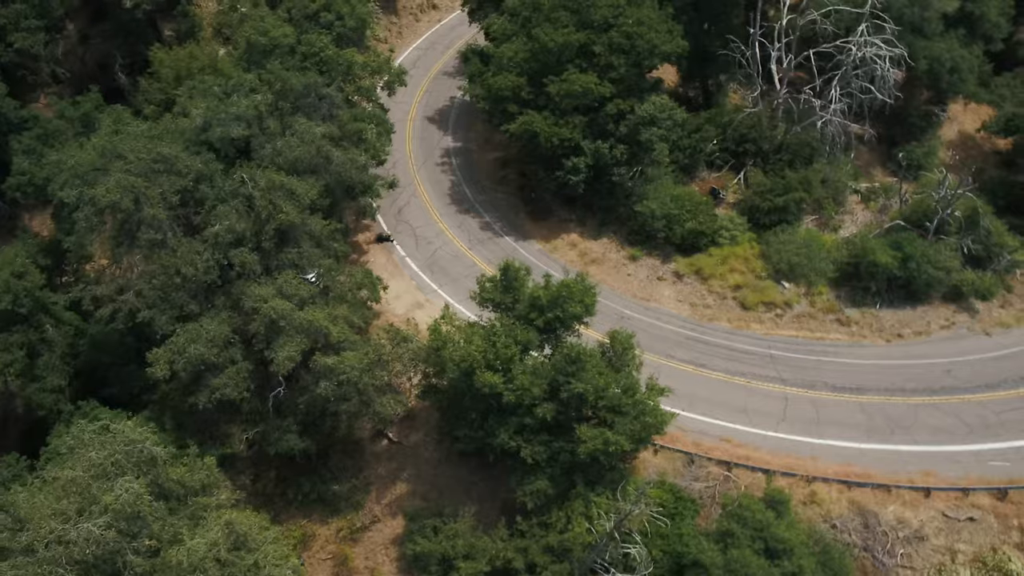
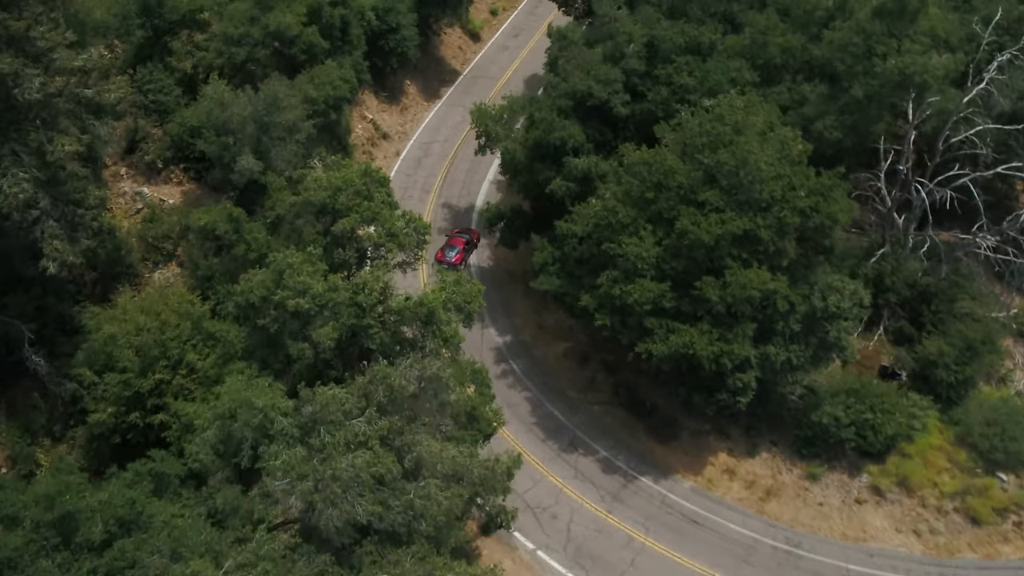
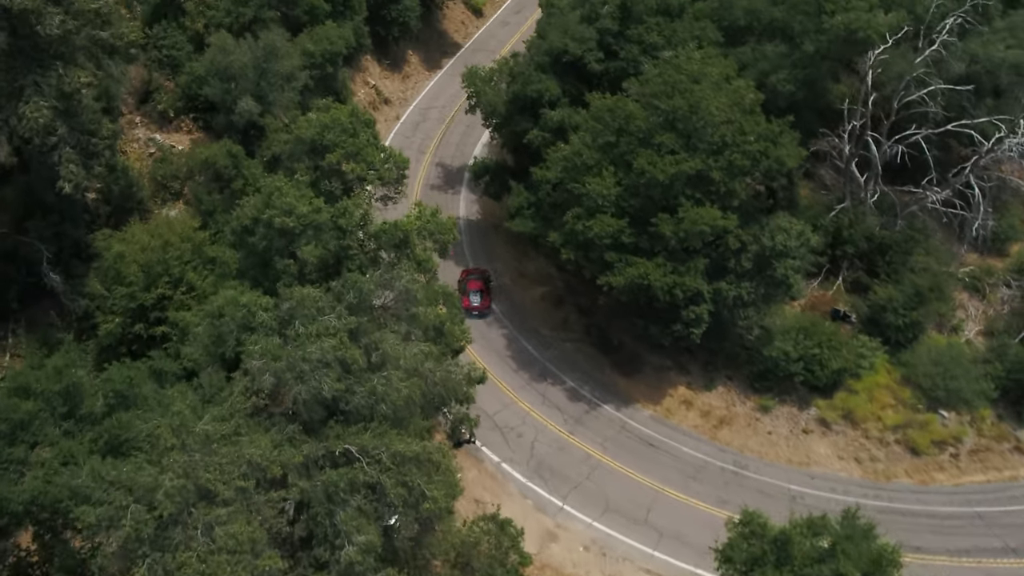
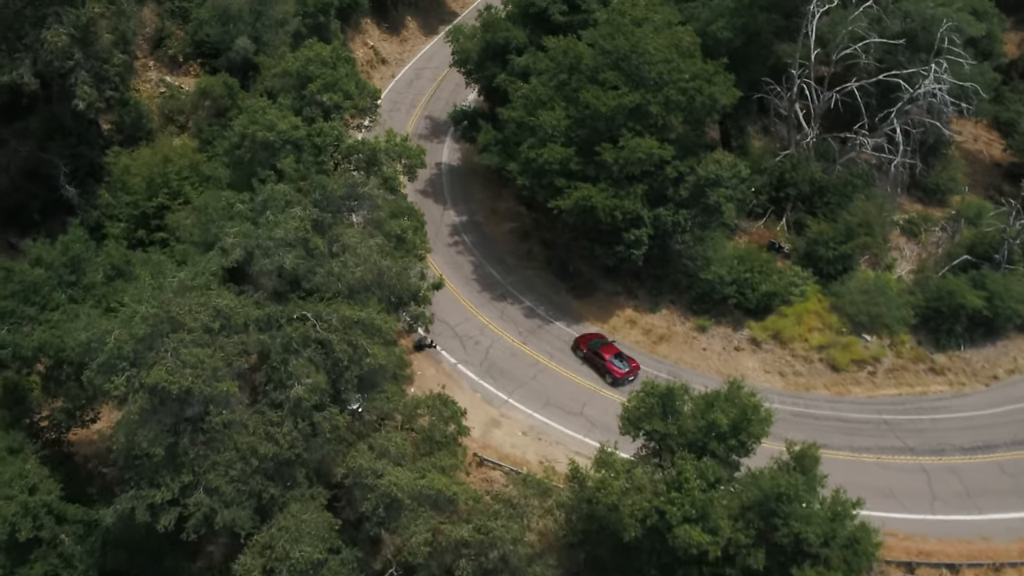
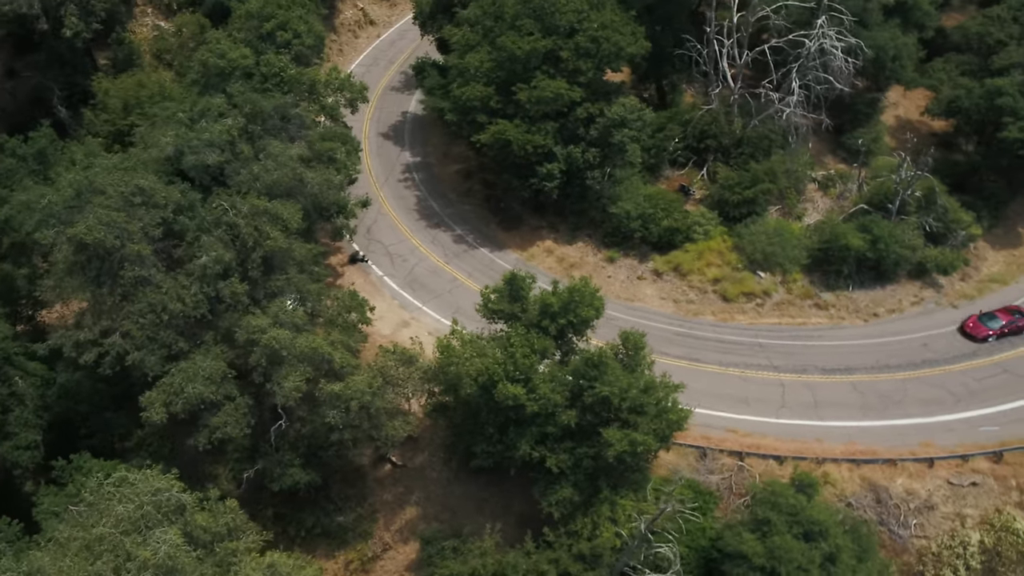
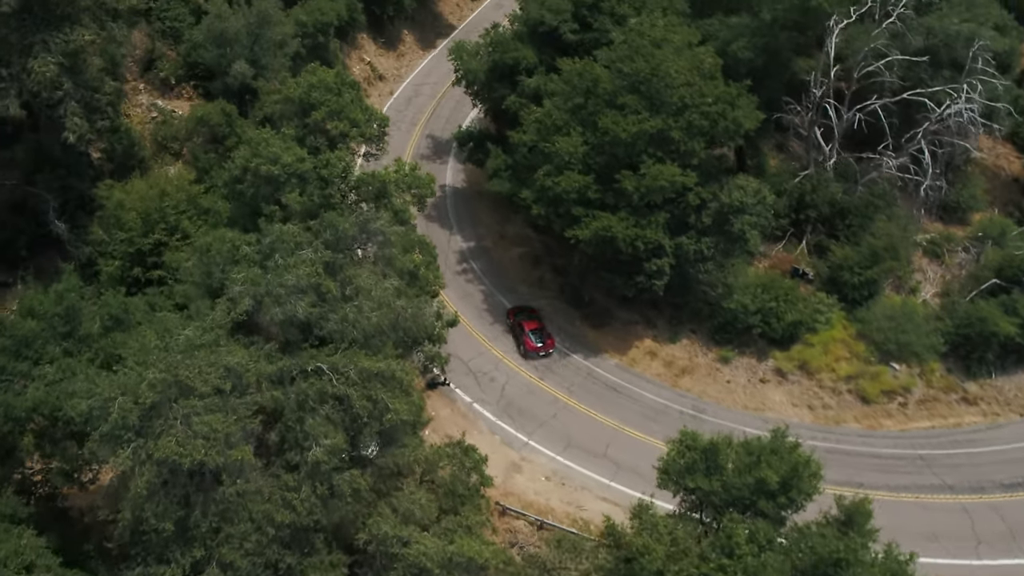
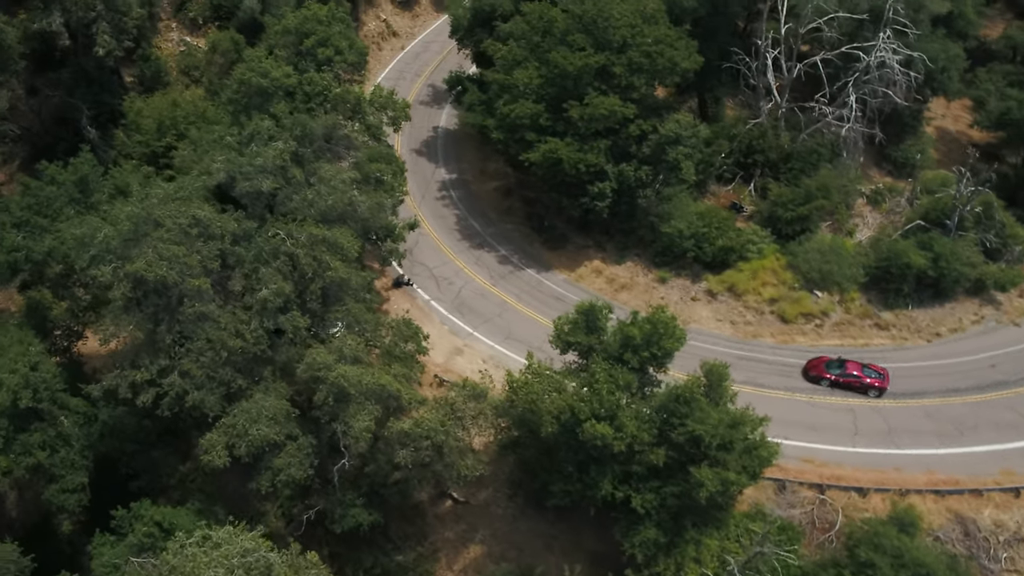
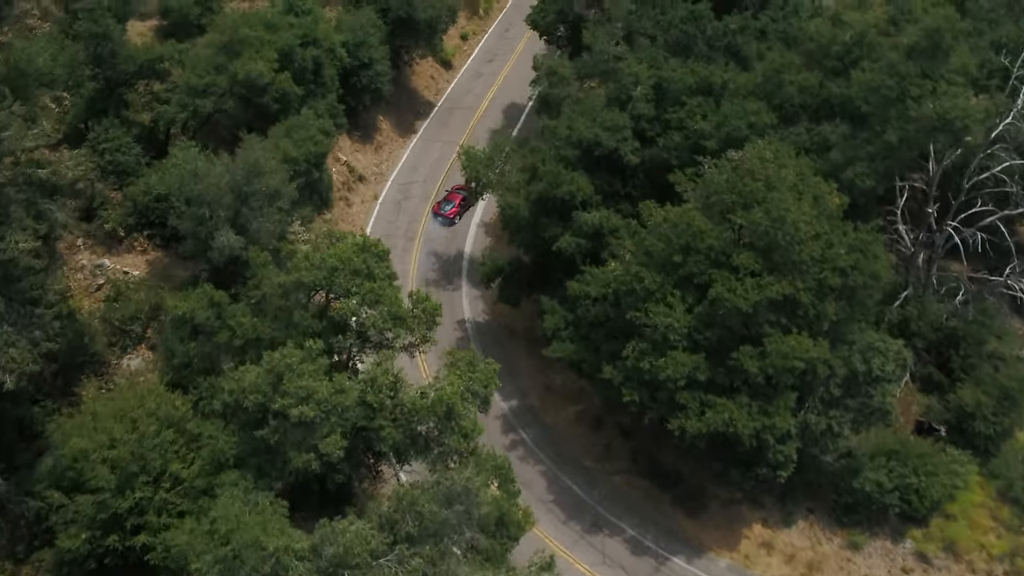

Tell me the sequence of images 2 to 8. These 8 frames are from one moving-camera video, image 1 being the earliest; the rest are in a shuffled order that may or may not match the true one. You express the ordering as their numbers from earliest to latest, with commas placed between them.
5, 7, 4, 6, 3, 2, 8
